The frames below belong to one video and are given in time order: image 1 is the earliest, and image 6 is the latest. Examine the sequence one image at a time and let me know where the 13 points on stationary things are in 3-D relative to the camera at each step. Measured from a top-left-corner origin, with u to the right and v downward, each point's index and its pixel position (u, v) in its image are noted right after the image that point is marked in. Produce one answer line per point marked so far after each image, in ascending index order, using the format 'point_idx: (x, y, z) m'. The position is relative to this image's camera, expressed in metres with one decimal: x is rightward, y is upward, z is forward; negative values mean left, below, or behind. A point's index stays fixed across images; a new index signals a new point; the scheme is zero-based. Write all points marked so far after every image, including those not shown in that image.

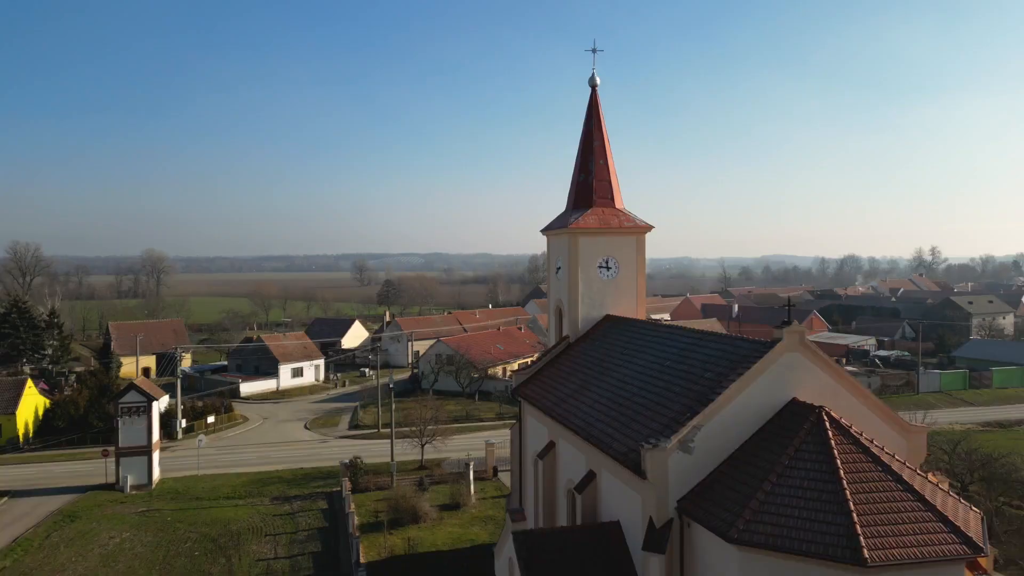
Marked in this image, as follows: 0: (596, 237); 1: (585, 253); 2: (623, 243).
0: (+2.1, +1.2, +16.7) m
1: (+1.8, +0.9, +16.7) m
2: (+2.7, +1.1, +16.9) m
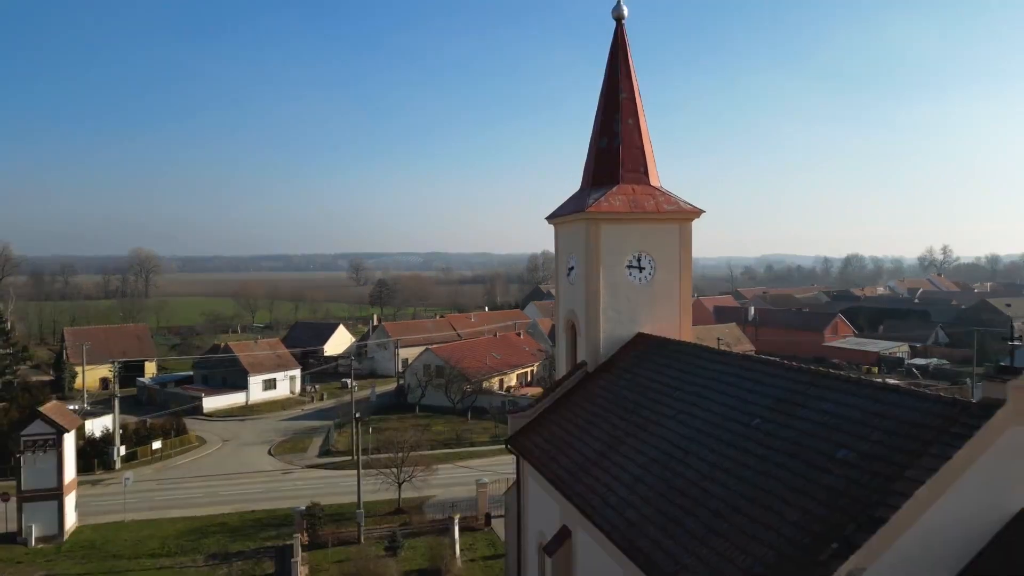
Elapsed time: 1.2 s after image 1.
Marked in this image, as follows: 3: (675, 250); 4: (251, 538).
0: (+2.0, +1.1, +12.0) m
1: (+1.7, +0.7, +12.0) m
2: (+2.6, +1.0, +12.2) m
3: (+2.9, +0.7, +12.2) m
4: (-7.5, -7.2, +19.7) m
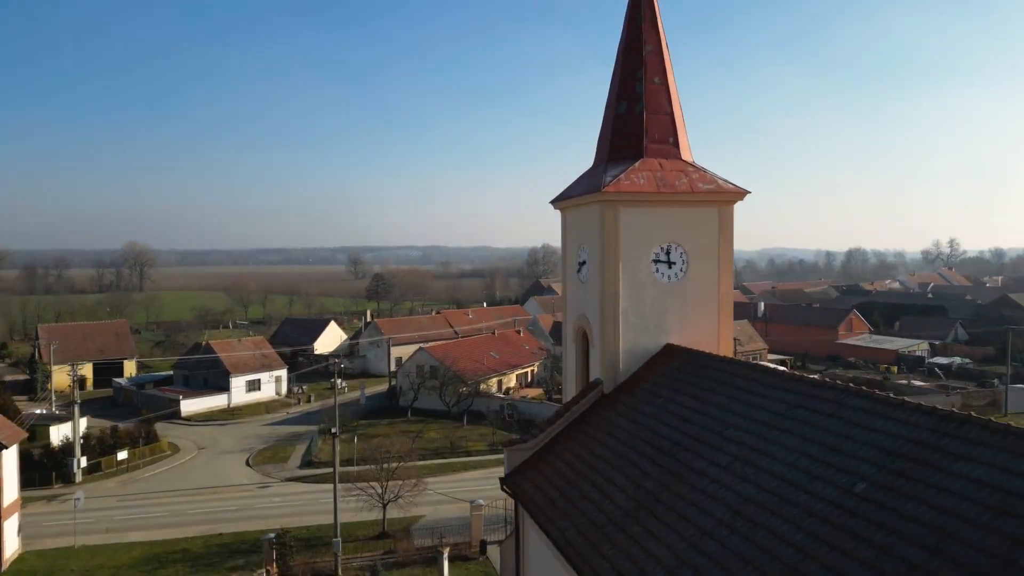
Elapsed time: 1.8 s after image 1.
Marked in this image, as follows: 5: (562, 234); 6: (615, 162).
0: (+1.9, +1.1, +9.6) m
1: (+1.7, +0.7, +9.6) m
2: (+2.6, +1.0, +9.8) m
3: (+2.9, +0.7, +9.8) m
4: (-7.6, -7.1, +17.3) m
5: (+0.8, +0.9, +11.1) m
6: (+1.5, +1.9, +10.1) m
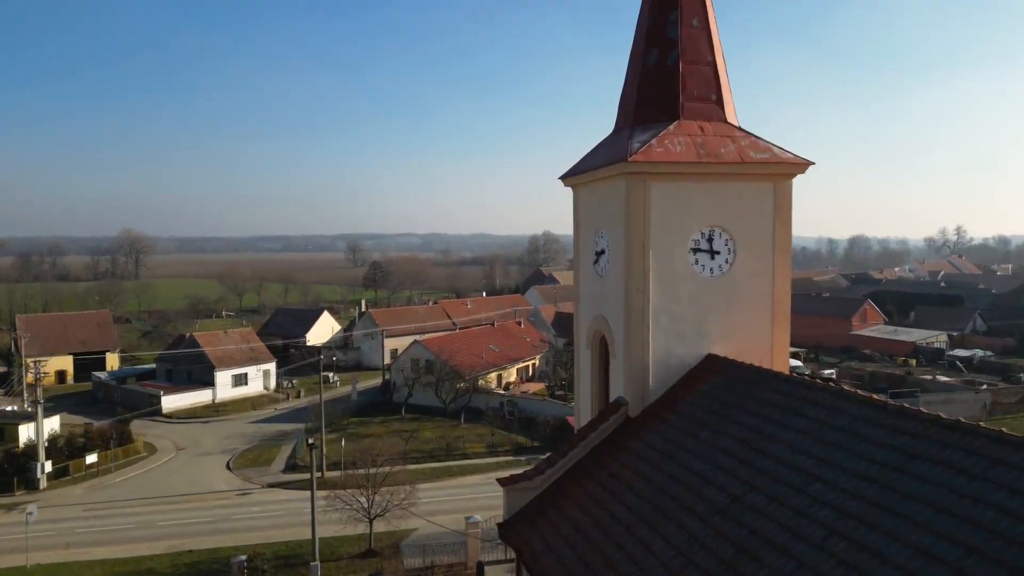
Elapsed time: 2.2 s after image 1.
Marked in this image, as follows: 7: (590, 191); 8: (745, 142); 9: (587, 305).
0: (+1.9, +1.2, +7.6) m
1: (+1.7, +0.8, +7.6) m
2: (+2.6, +1.0, +7.7) m
3: (+2.9, +0.7, +7.8) m
4: (-7.6, -6.9, +15.5) m
5: (+0.8, +1.0, +9.1) m
6: (+1.5, +1.9, +8.1) m
7: (+1.0, +1.2, +8.6) m
8: (+2.7, +1.7, +7.8) m
9: (+1.0, -0.2, +8.8) m
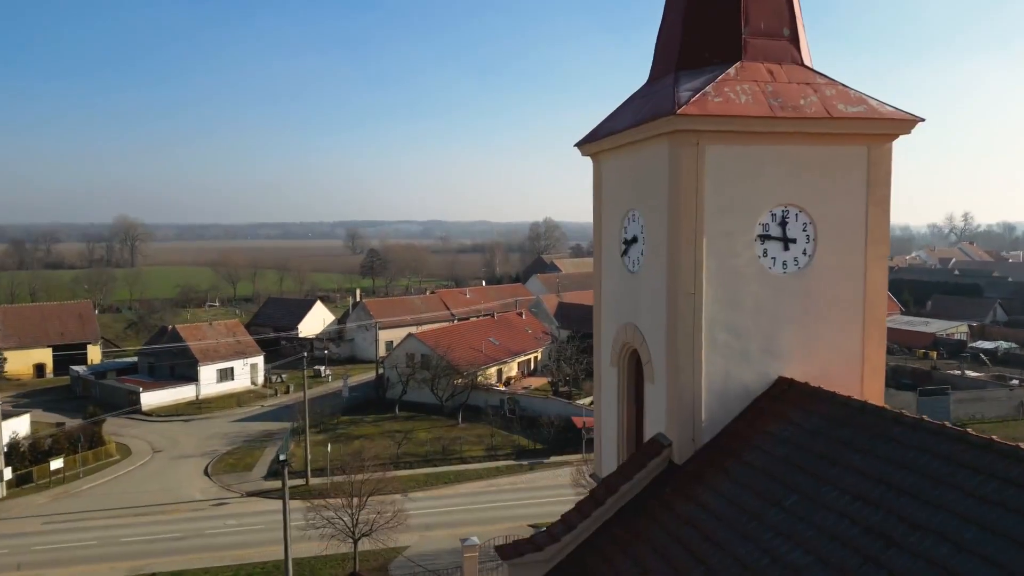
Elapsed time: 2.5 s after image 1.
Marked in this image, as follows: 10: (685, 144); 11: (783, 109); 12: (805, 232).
0: (+2.0, +1.1, +5.5) m
1: (+1.7, +0.8, +5.6) m
2: (+2.6, +1.0, +5.7) m
3: (+2.9, +0.7, +5.8) m
4: (-7.5, -6.8, +13.6) m
5: (+0.9, +1.0, +7.1) m
6: (+1.6, +1.9, +6.0) m
7: (+1.0, +1.2, +6.5) m
8: (+2.7, +1.7, +5.8) m
9: (+1.0, -0.2, +6.8) m
10: (+1.4, +1.2, +5.4) m
11: (+2.2, +1.4, +5.5) m
12: (+2.4, +0.5, +5.7) m
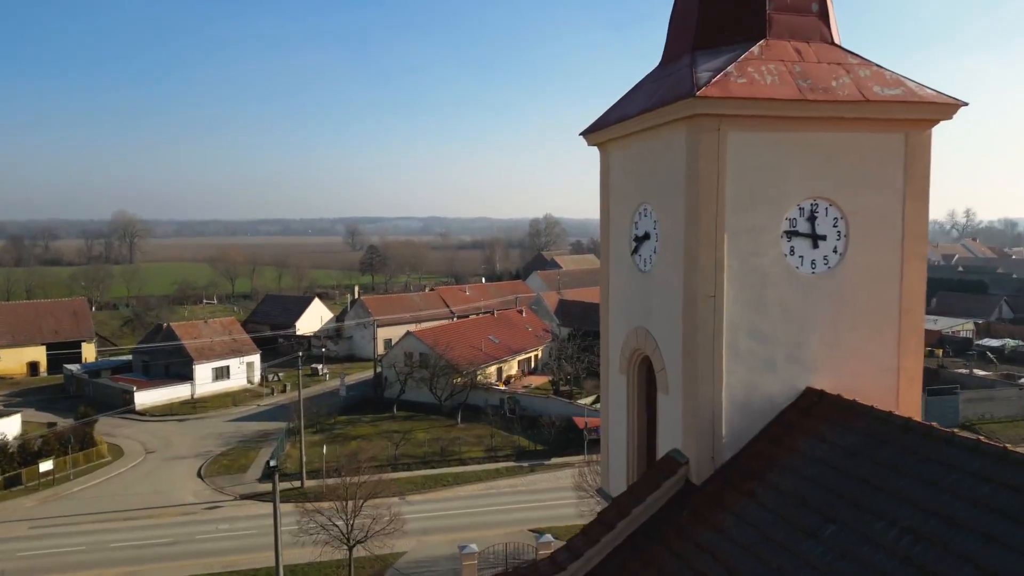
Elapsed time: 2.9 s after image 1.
0: (+2.0, +1.1, +5.0) m
1: (+1.7, +0.8, +5.0) m
2: (+2.7, +1.0, +5.2) m
3: (+2.9, +0.7, +5.3) m
4: (-7.5, -6.8, +13.1) m
5: (+0.9, +1.0, +6.6) m
6: (+1.6, +1.9, +5.5) m
7: (+1.0, +1.2, +6.0) m
8: (+2.7, +1.7, +5.2) m
9: (+1.0, -0.2, +6.2) m
10: (+1.4, +1.1, +4.9) m
11: (+2.2, +1.4, +4.9) m
12: (+2.5, +0.5, +5.2) m
